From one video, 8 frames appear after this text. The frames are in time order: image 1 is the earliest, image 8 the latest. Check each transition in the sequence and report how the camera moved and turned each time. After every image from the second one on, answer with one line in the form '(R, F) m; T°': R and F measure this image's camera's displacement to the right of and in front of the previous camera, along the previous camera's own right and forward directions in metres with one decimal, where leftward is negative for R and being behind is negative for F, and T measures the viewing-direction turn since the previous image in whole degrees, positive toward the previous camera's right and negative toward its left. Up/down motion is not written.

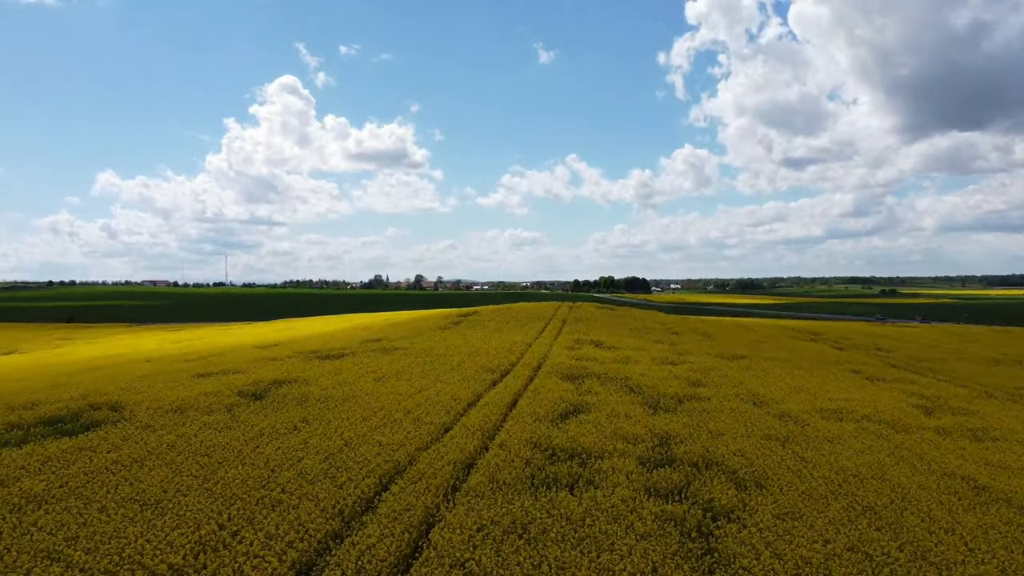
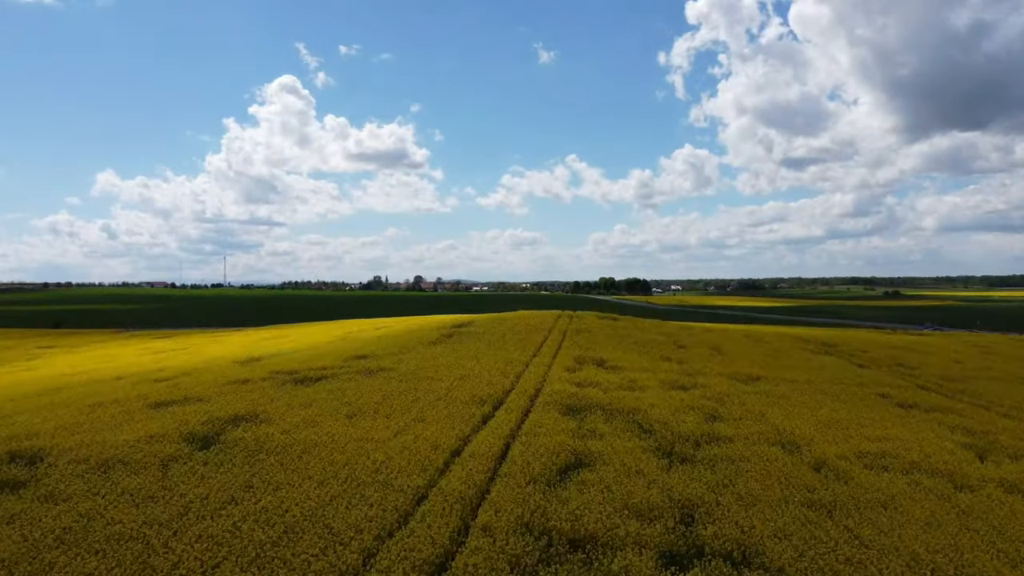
(+0.1, +1.7) m; 0°
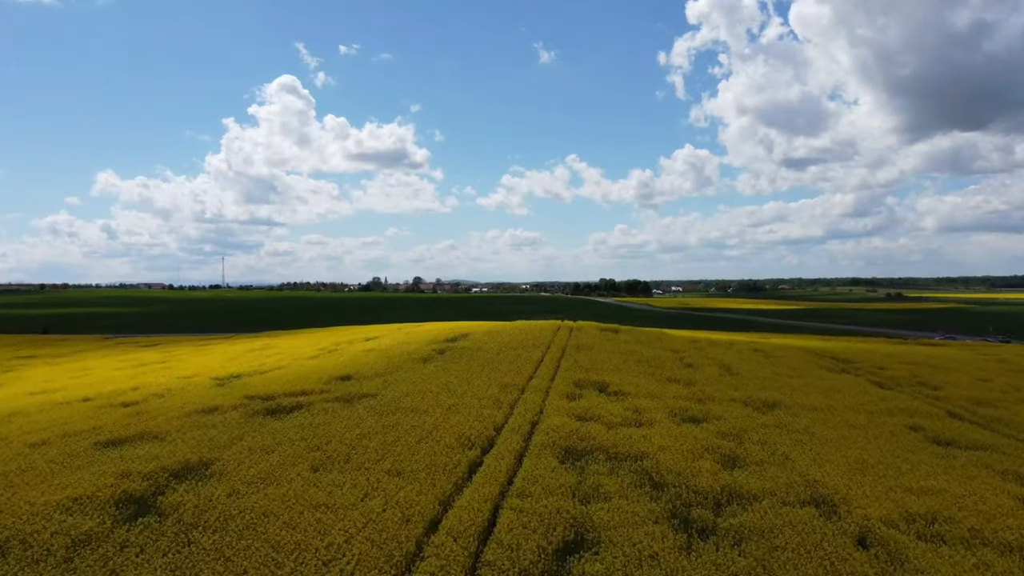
(+0.1, +1.6) m; 0°
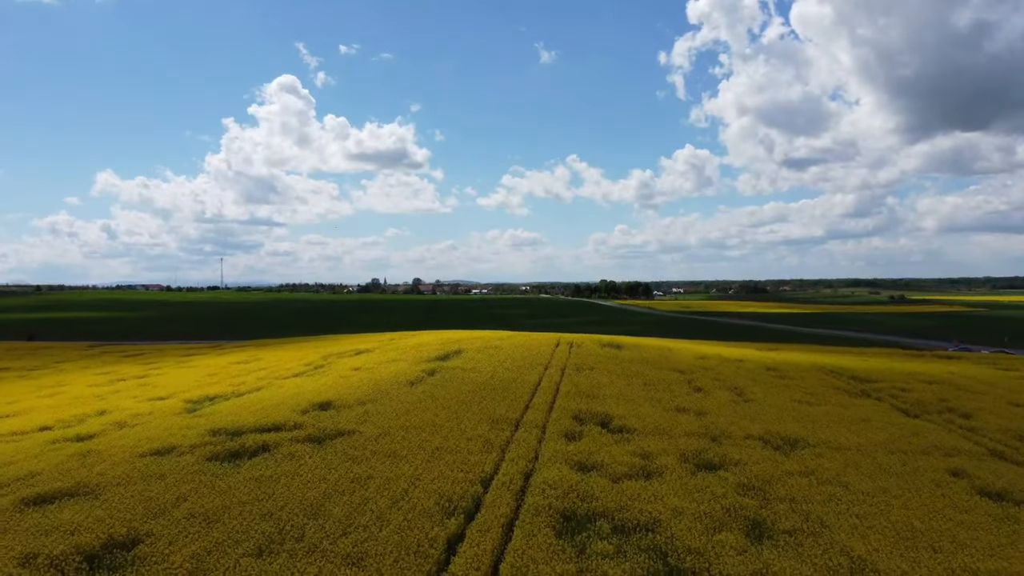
(+0.2, +1.8) m; 0°
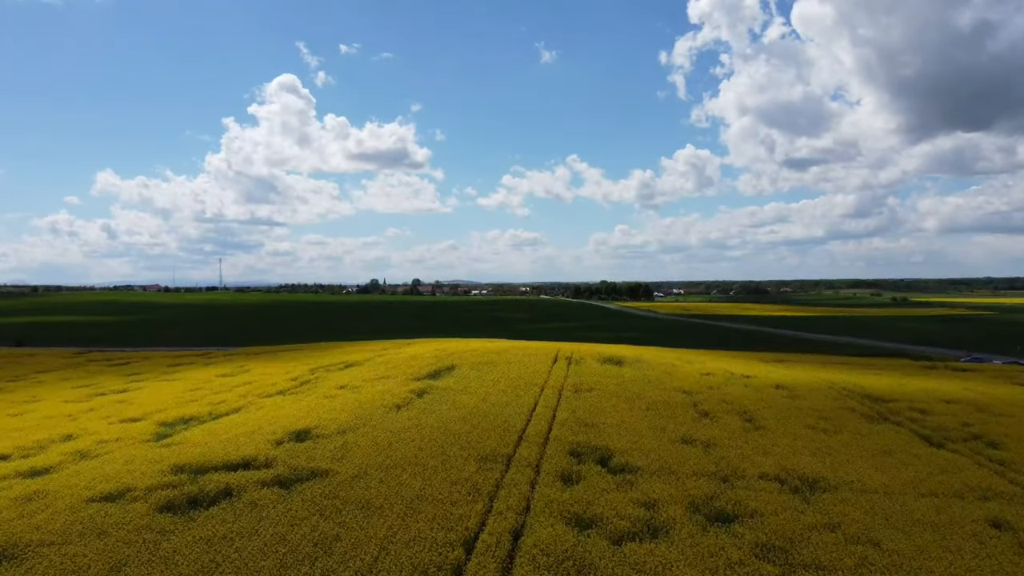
(+0.2, +1.5) m; 0°
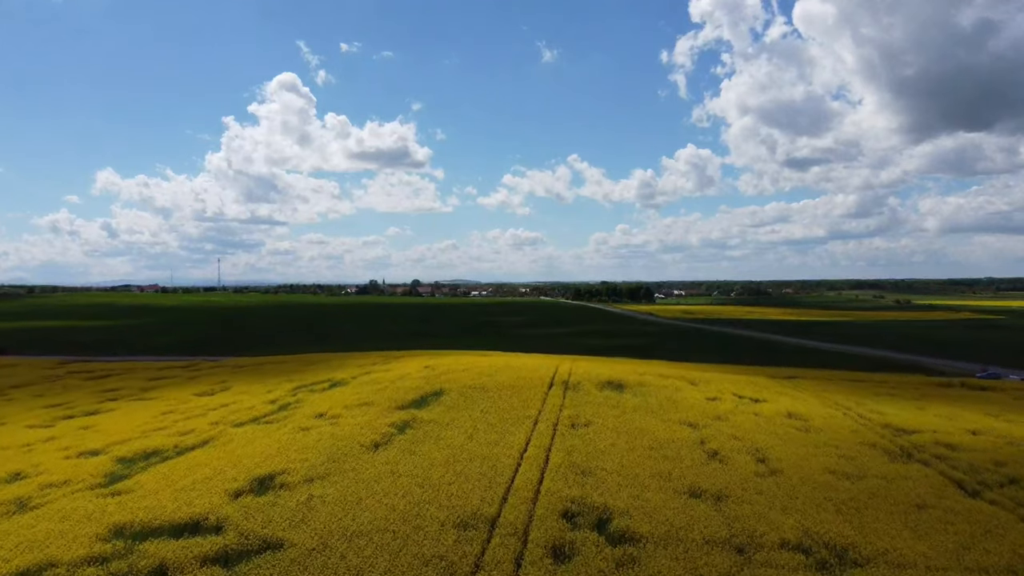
(+0.3, +1.9) m; 0°
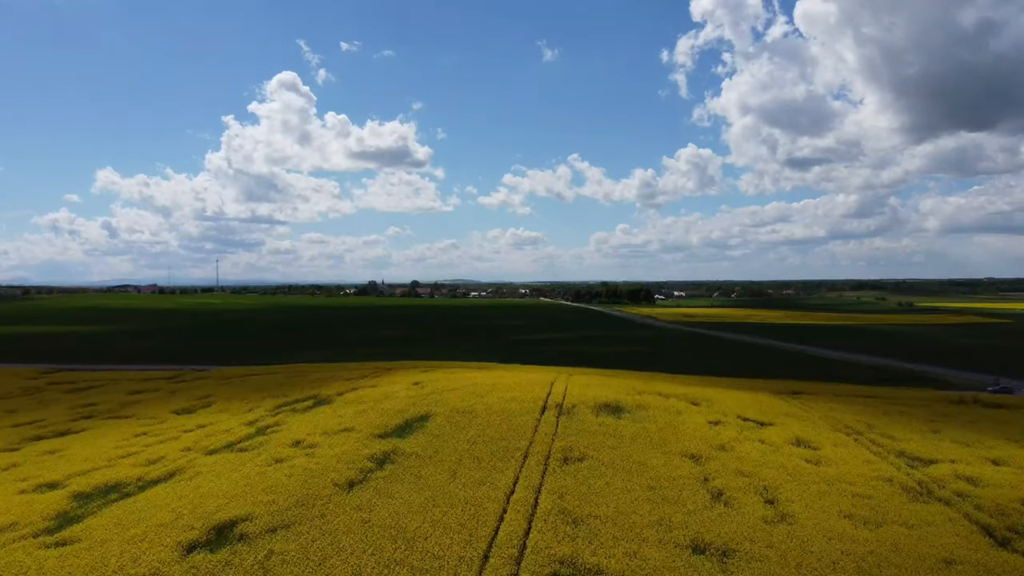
(+0.3, +1.6) m; 0°
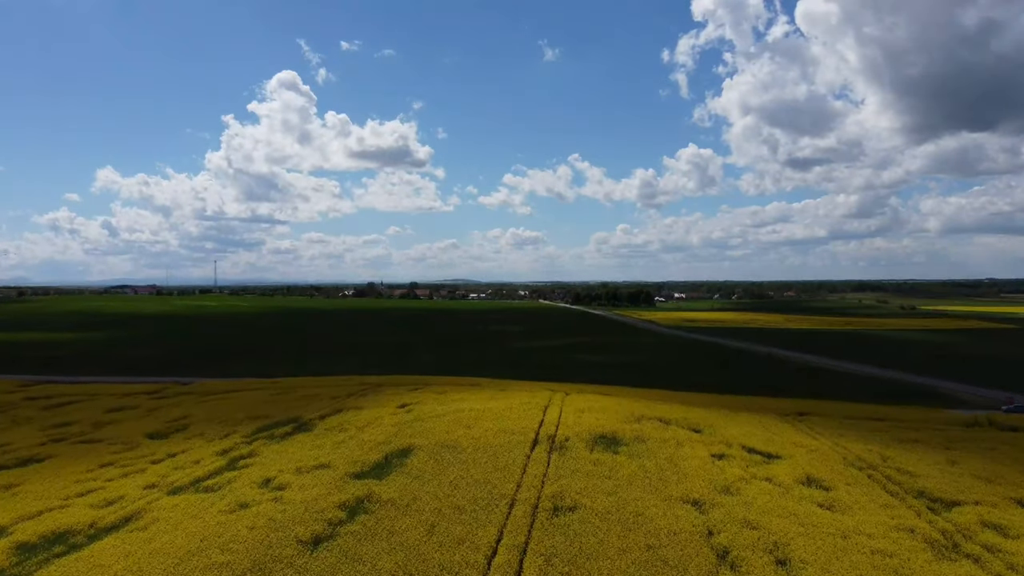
(+0.4, +1.8) m; 0°
